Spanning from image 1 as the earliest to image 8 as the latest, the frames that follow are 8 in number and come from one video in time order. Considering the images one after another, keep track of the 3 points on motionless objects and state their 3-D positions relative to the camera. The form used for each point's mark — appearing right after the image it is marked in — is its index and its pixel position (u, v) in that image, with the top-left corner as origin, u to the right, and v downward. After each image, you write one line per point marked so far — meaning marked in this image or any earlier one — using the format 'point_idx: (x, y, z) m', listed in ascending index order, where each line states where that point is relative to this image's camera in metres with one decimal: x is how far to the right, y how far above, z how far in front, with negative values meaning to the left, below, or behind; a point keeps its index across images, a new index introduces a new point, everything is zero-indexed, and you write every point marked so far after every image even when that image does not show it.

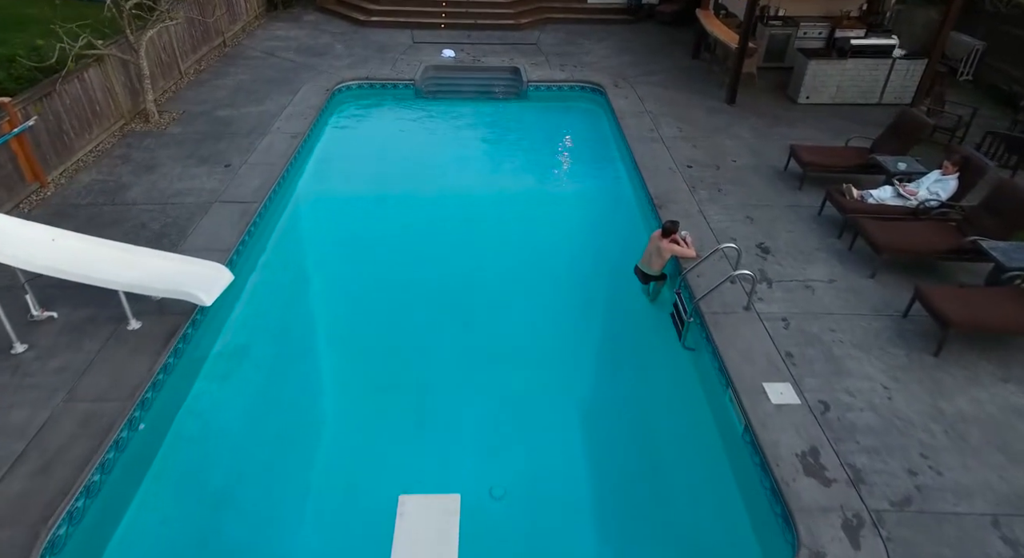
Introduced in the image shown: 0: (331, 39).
0: (-4.2, +5.6, +14.1) m
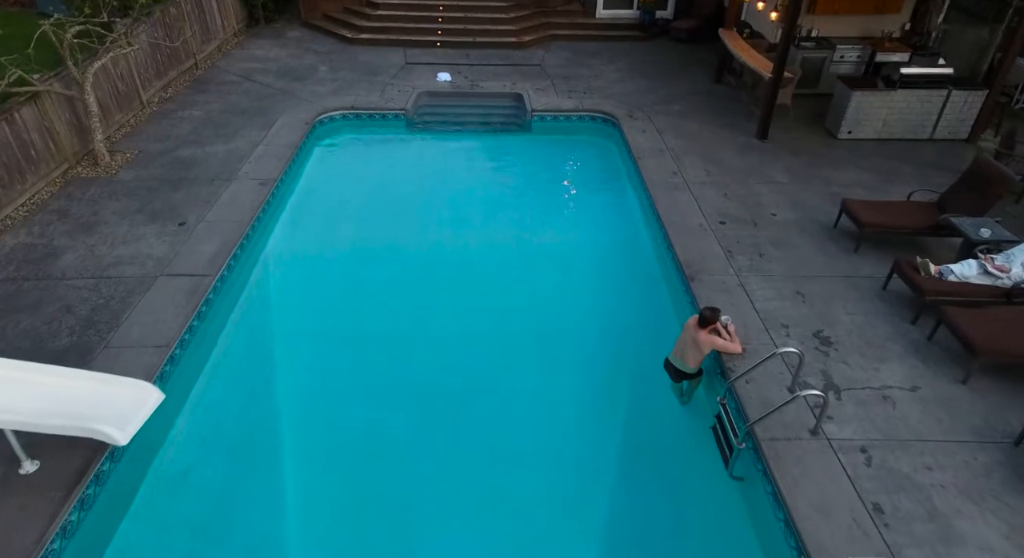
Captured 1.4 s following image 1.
0: (-4.2, +4.7, +12.8) m
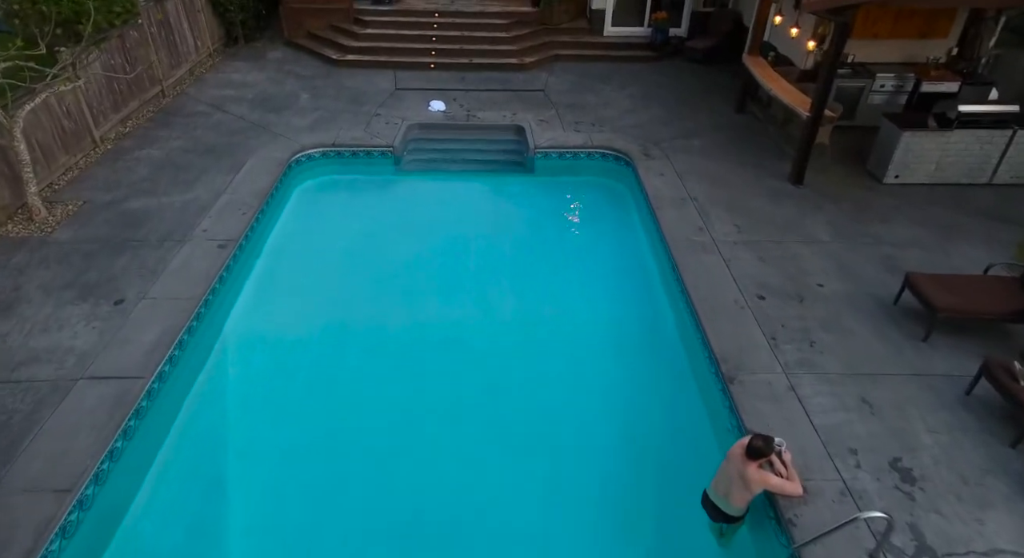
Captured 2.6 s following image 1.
0: (-4.2, +3.7, +11.6) m
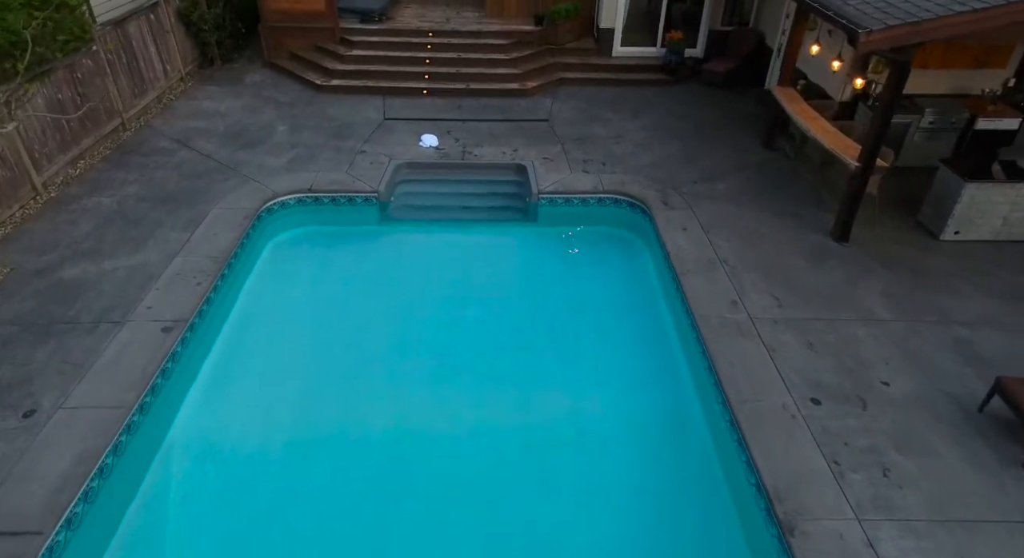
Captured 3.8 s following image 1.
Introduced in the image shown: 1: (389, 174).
0: (-4.1, +2.9, +10.5) m
1: (-1.8, +1.5, +8.8) m
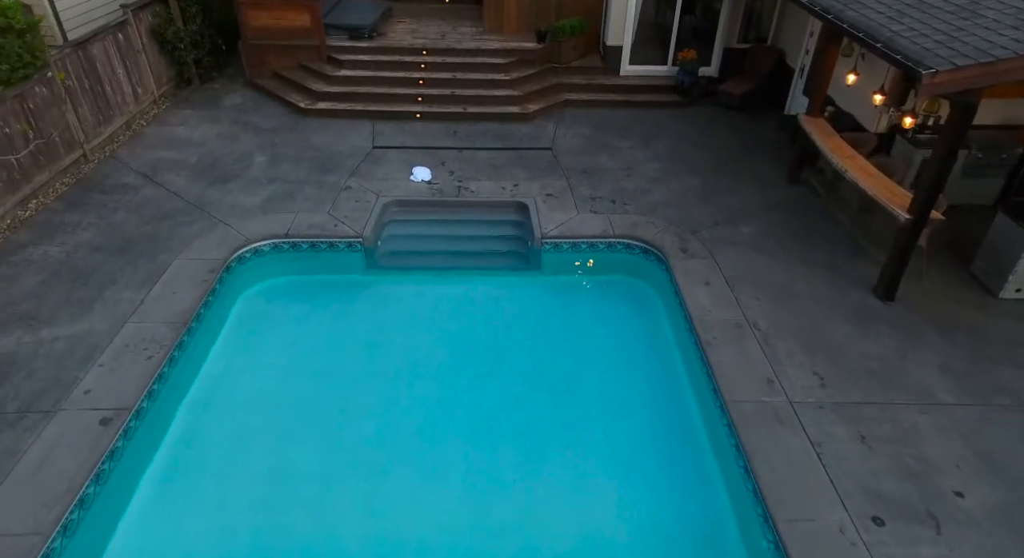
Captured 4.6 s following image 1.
0: (-4.1, +2.2, +9.6) m
1: (-1.8, +0.8, +7.9) m
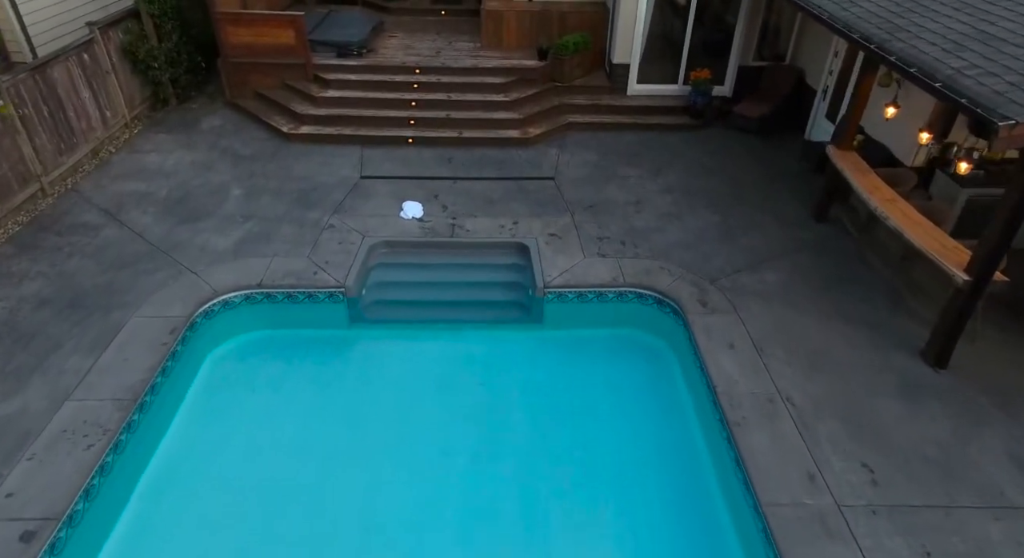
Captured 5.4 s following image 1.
0: (-4.1, +1.5, +8.9) m
1: (-1.8, +0.2, +7.1) m
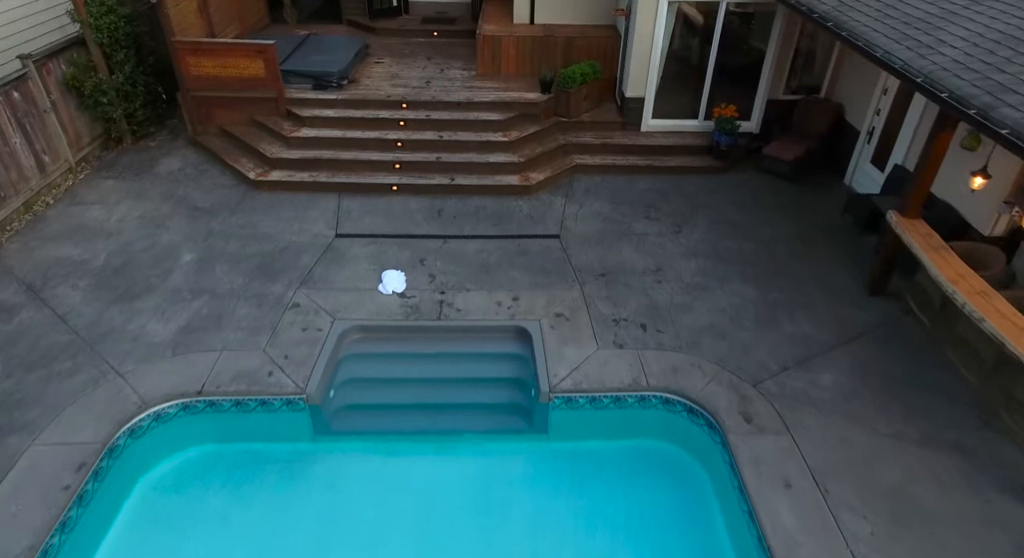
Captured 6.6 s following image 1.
0: (-4.2, +0.6, +7.6) m
1: (-1.8, -0.7, +5.9) m
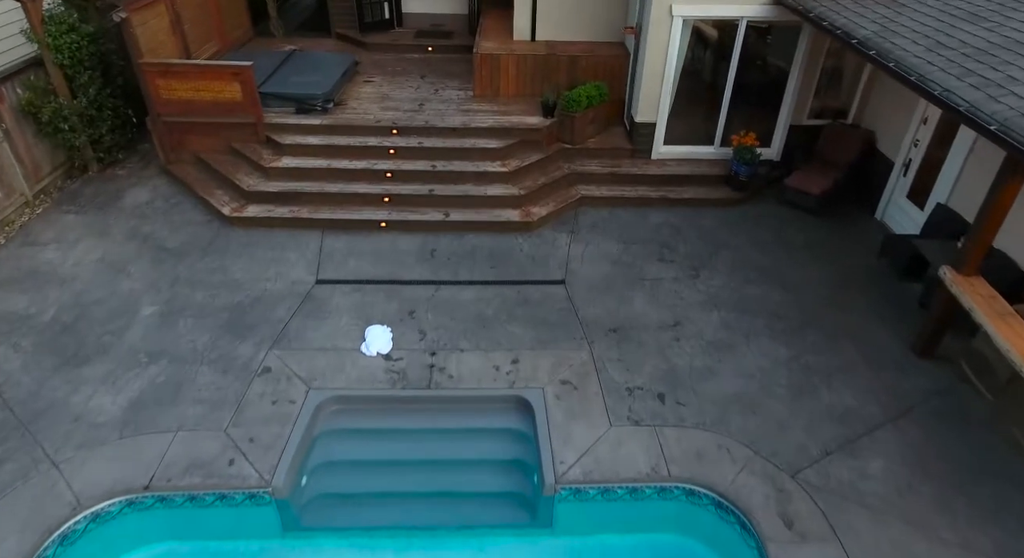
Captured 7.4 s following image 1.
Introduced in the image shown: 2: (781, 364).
0: (-4.2, 0.0, +6.8) m
1: (-1.8, -1.3, +5.1) m
2: (+2.6, -0.8, +5.9) m
